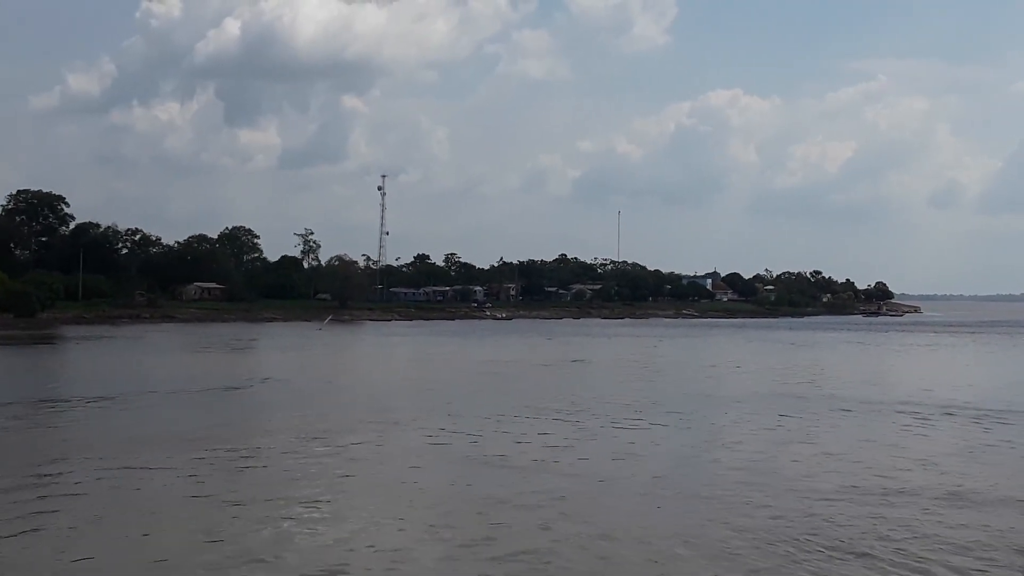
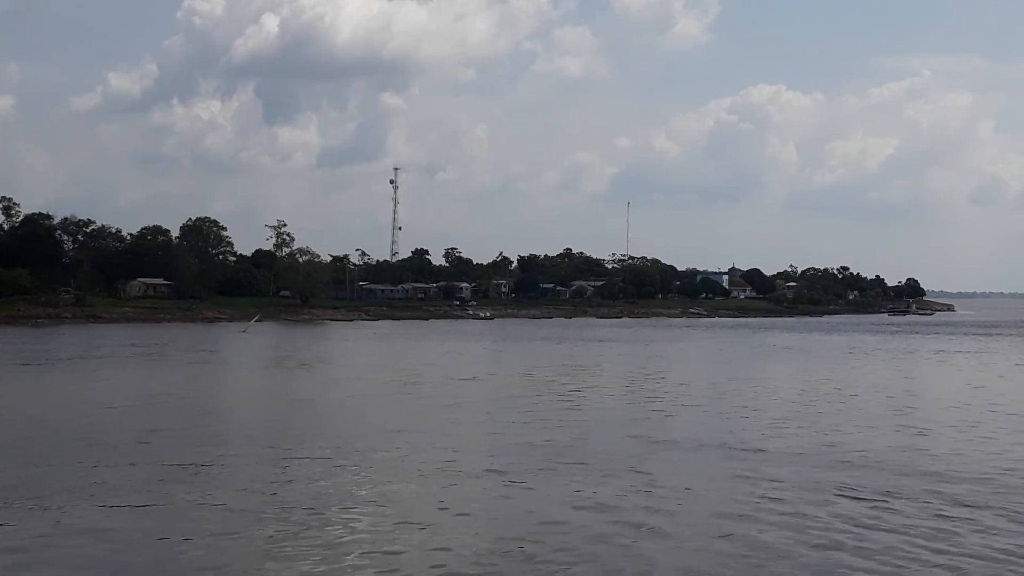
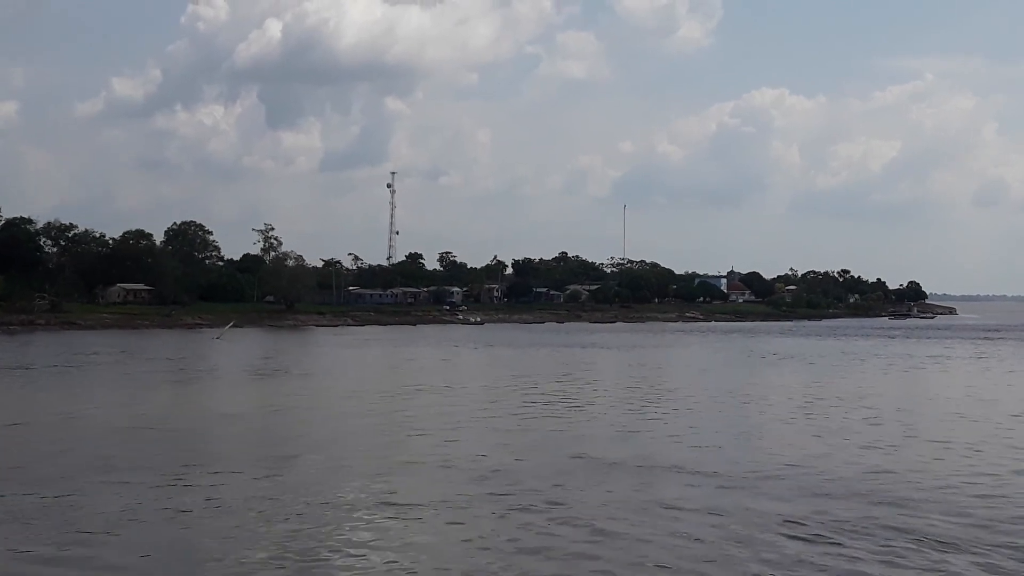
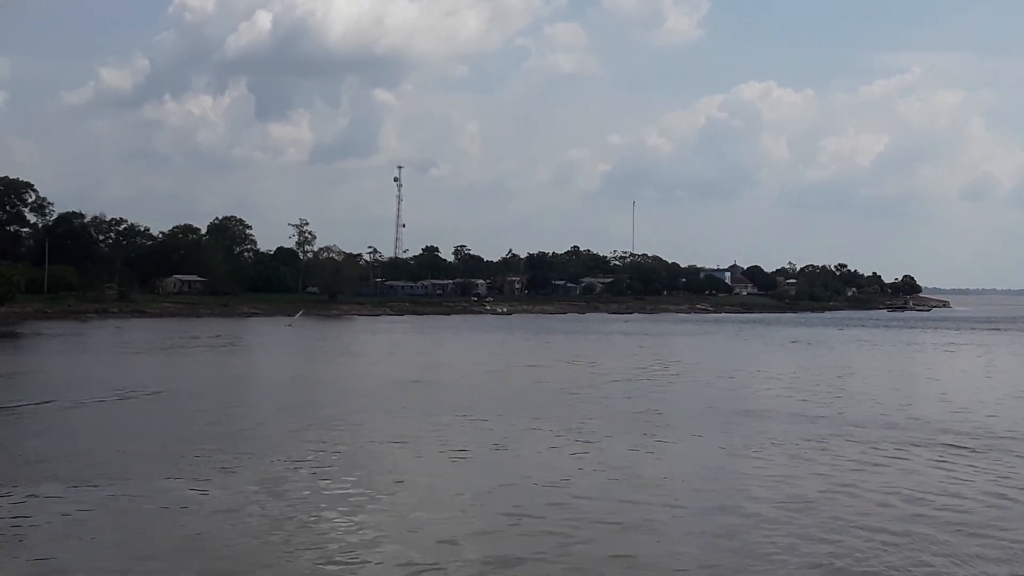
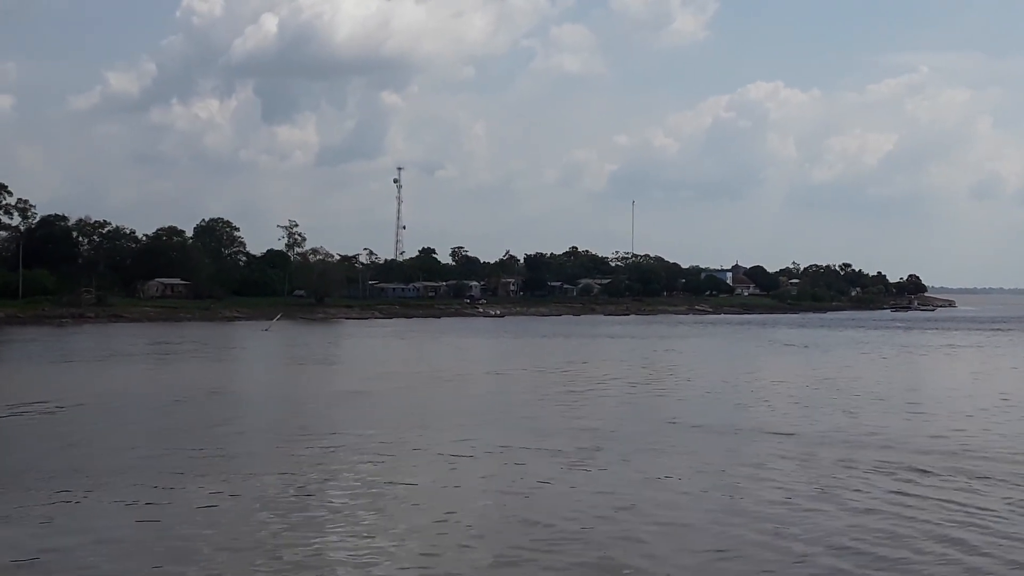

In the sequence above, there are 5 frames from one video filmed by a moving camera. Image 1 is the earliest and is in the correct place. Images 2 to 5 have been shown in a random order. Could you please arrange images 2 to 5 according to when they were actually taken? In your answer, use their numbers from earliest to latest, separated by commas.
4, 5, 2, 3
